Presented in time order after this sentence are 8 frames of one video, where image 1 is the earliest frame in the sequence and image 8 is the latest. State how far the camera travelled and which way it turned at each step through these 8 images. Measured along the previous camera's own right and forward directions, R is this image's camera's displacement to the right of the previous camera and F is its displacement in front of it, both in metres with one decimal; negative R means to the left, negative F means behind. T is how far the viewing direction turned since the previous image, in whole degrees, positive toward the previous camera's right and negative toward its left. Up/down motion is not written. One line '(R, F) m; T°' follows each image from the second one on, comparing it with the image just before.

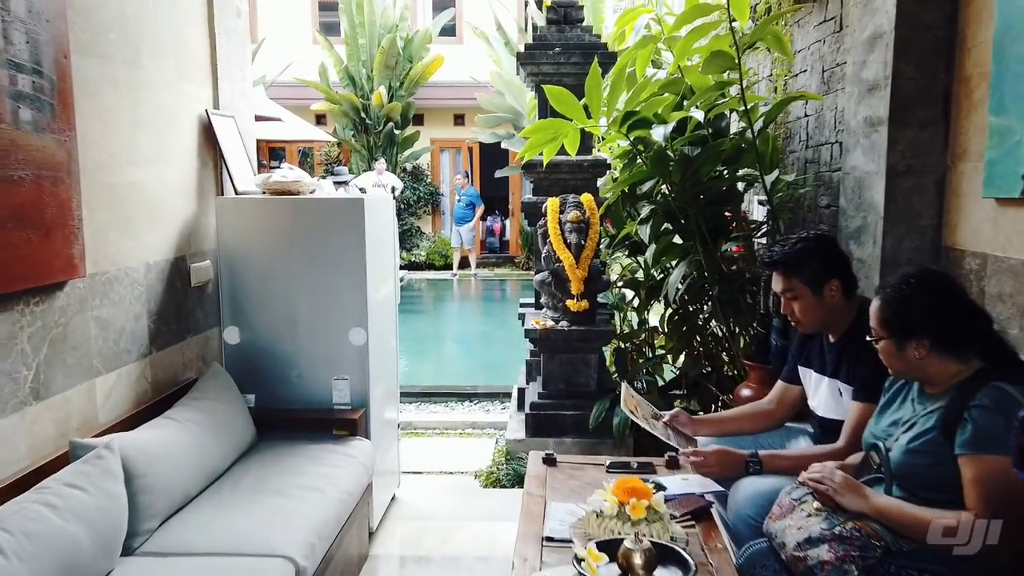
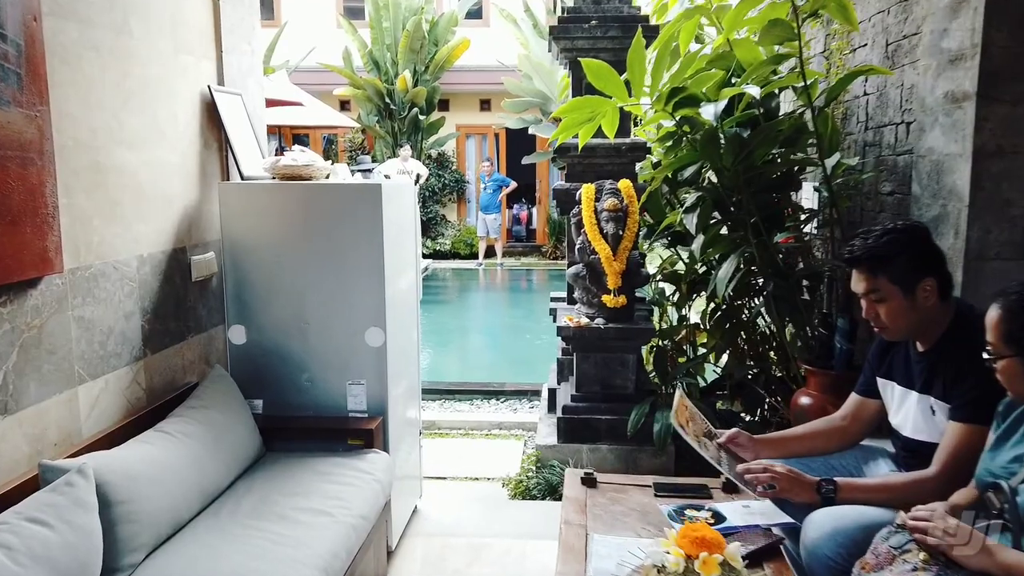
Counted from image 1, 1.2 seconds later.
(0.0, +0.3) m; -2°
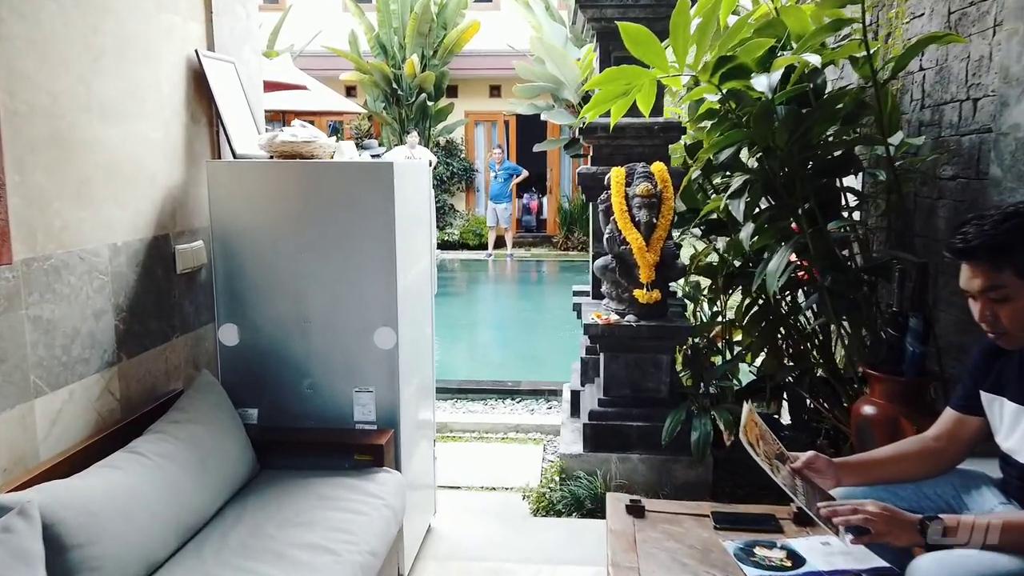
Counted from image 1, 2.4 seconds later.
(-0.1, +0.3) m; 0°
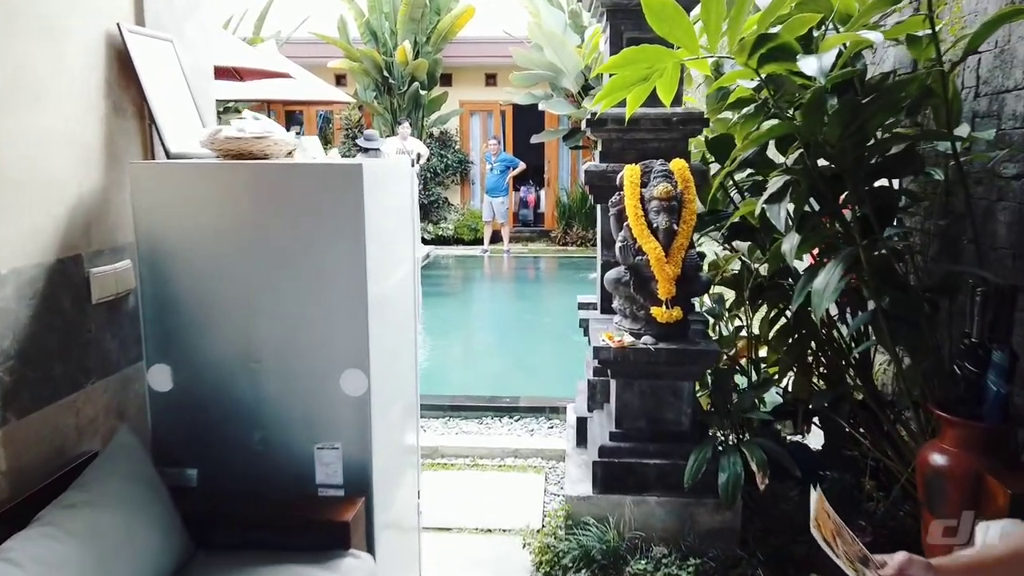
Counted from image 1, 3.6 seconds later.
(0.0, +0.4) m; 0°
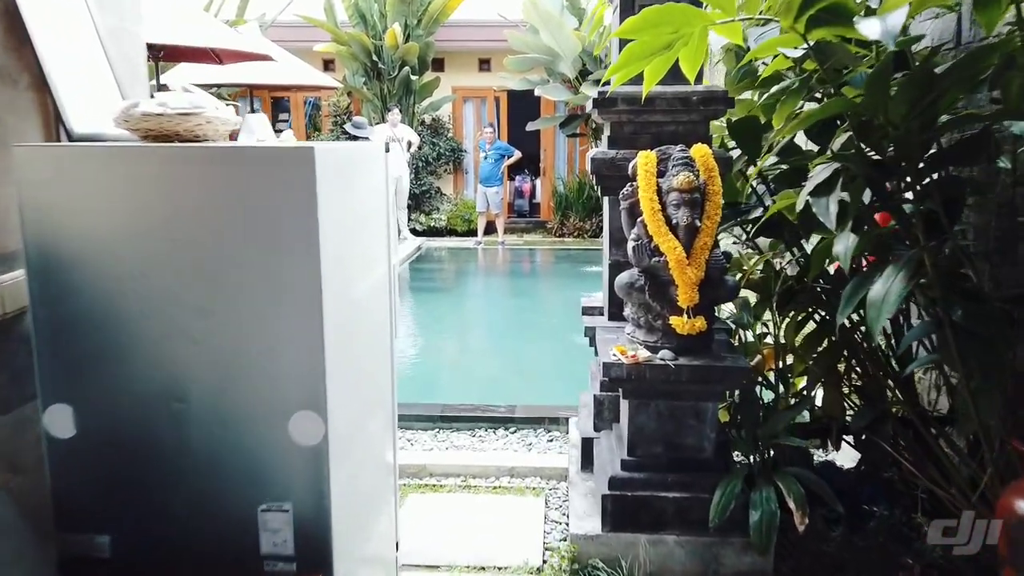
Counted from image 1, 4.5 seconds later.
(0.0, +0.3) m; 0°
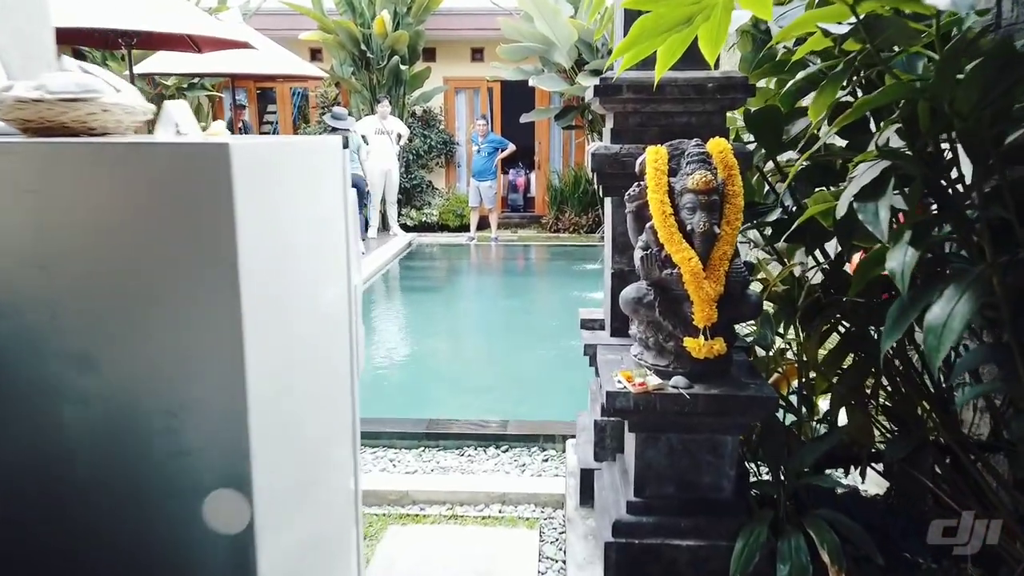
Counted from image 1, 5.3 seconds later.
(0.0, +0.3) m; 0°
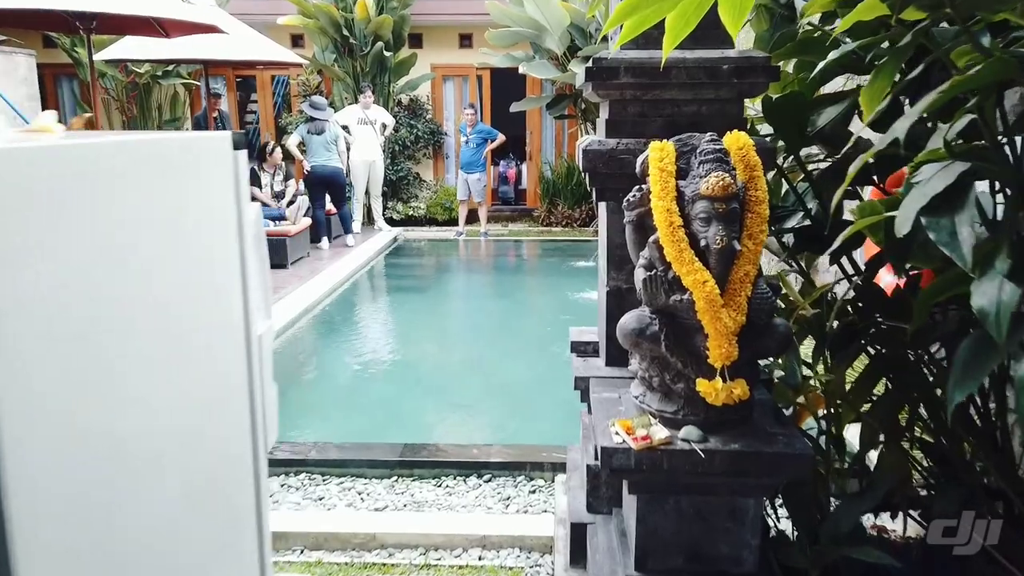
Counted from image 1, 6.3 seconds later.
(0.0, +0.3) m; 0°
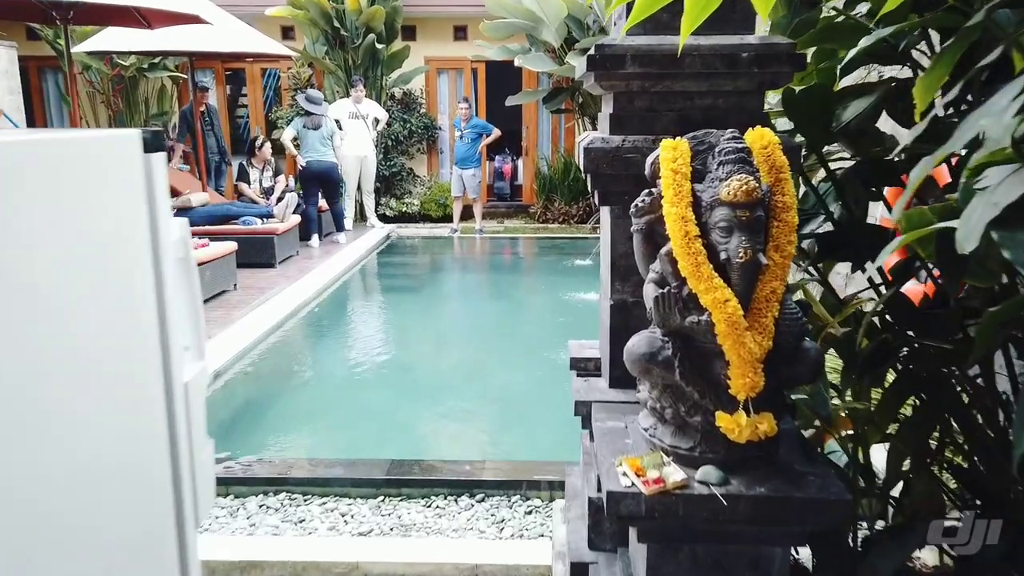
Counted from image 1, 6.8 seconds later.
(0.0, +0.2) m; 0°
